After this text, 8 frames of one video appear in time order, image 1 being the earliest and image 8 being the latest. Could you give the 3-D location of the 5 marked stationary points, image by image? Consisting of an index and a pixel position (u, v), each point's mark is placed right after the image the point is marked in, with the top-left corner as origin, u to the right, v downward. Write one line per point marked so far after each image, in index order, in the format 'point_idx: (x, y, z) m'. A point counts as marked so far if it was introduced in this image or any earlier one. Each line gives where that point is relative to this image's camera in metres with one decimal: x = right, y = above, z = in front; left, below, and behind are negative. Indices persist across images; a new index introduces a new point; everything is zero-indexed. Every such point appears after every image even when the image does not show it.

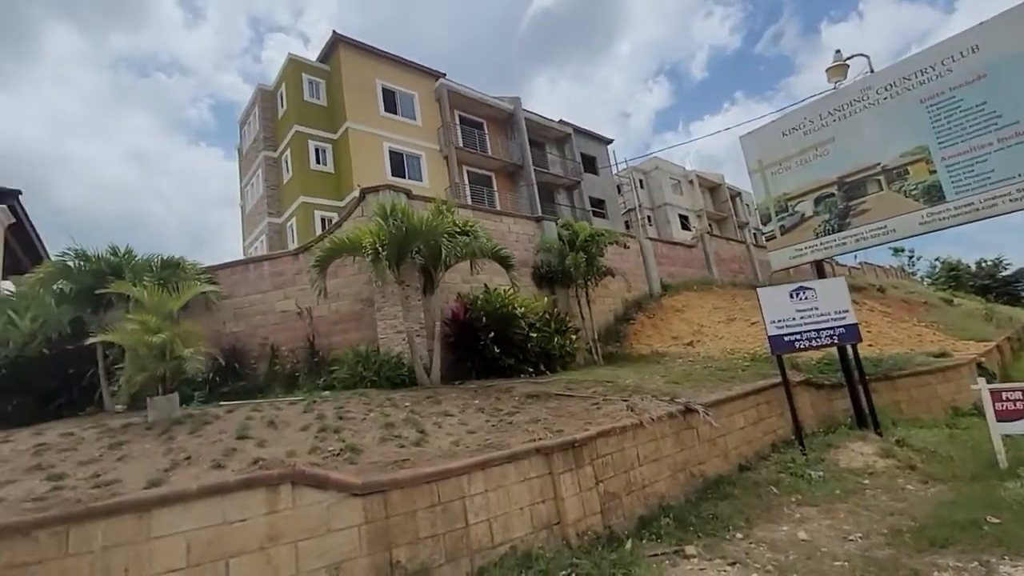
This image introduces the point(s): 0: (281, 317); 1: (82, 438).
0: (-3.2, -0.4, +6.8) m
1: (-3.6, -1.3, +4.1) m
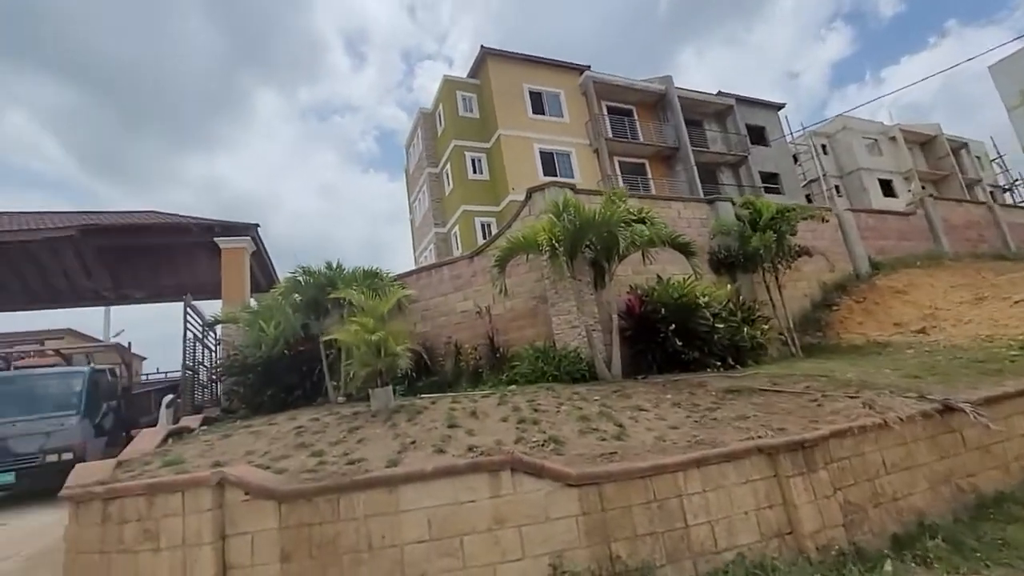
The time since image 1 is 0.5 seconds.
0: (-0.7, -0.4, +7.3) m
1: (-1.9, -1.3, +4.9) m
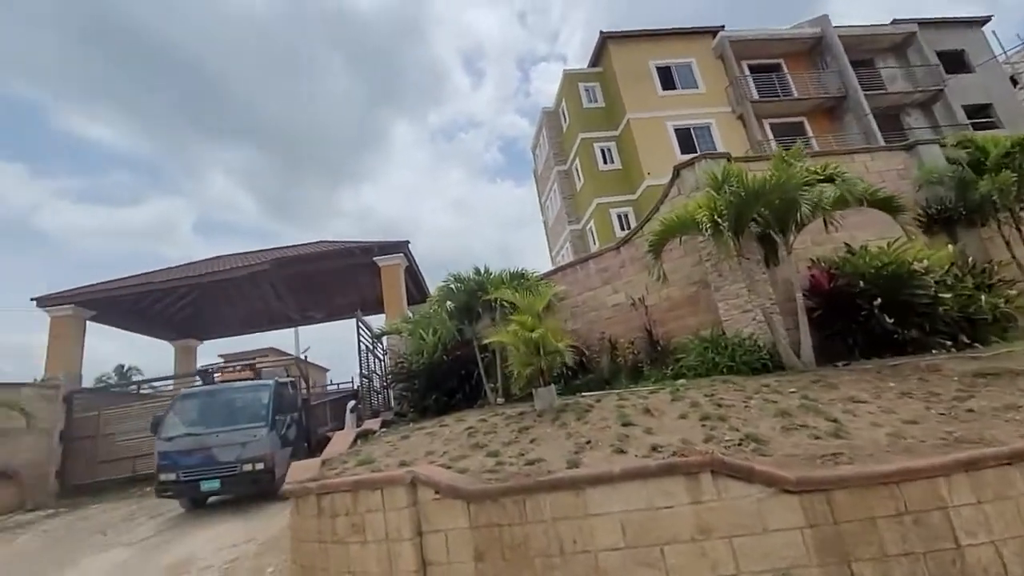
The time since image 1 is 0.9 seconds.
0: (+1.5, -0.3, +6.9) m
1: (-0.2, -1.4, +4.9) m
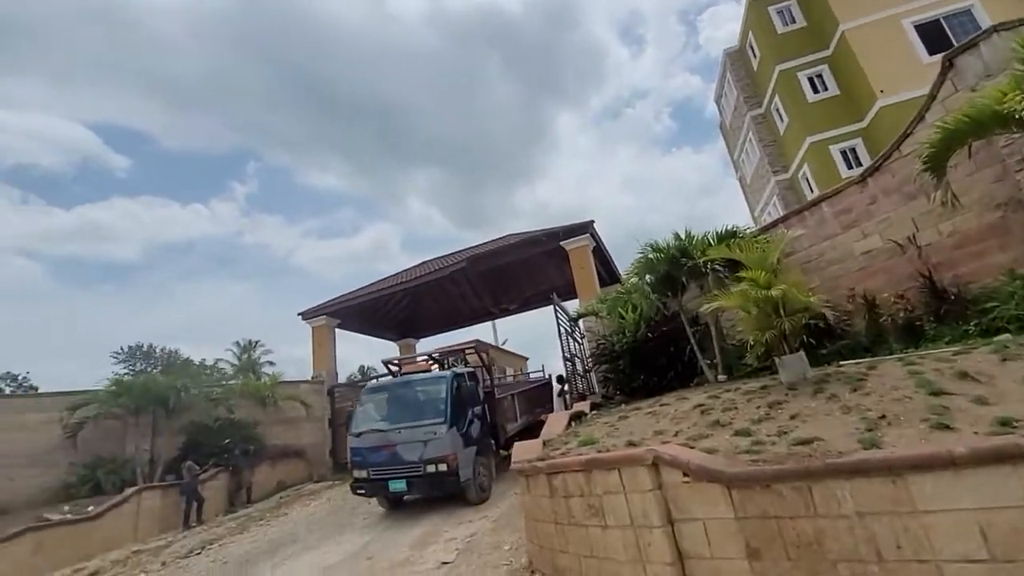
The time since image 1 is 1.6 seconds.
0: (+4.0, +0.3, +5.5) m
1: (+1.9, -1.0, +4.2) m
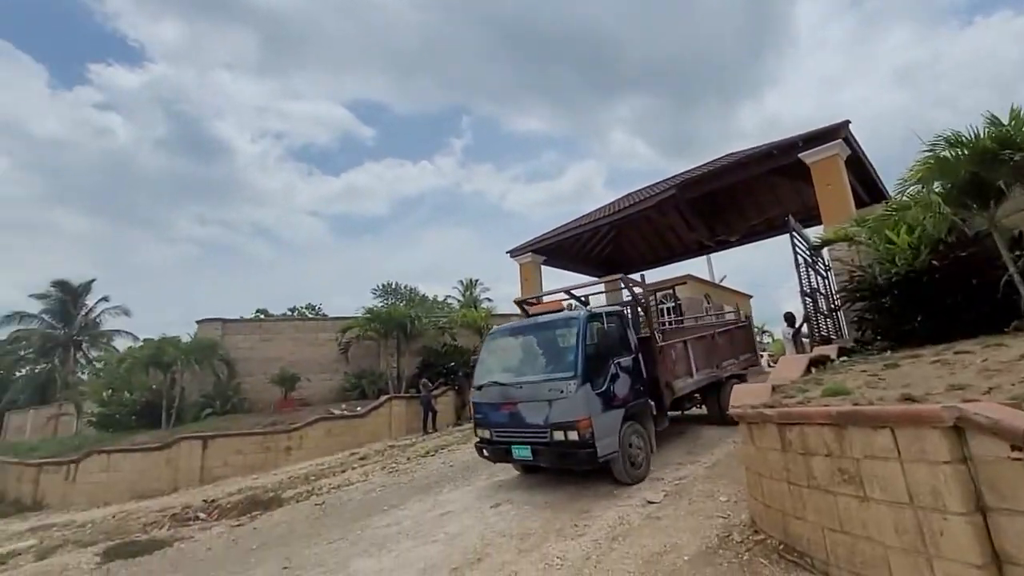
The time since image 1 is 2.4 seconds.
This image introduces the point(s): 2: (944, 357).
0: (+5.7, +1.1, +3.0) m
1: (+3.3, -0.3, +2.8) m
2: (+3.4, -0.5, +3.9) m
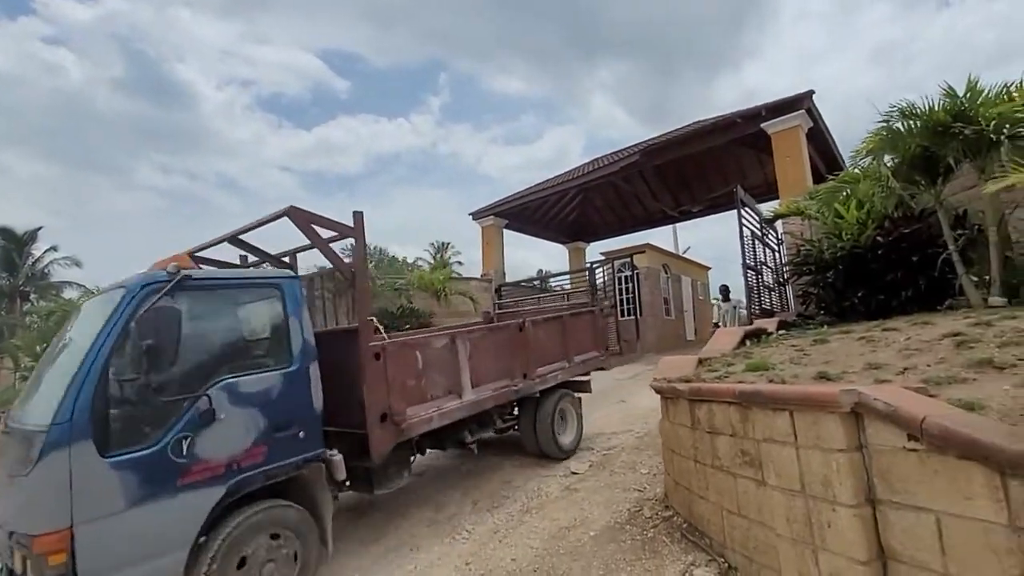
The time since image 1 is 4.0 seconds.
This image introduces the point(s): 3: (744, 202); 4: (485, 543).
0: (+5.2, +1.1, +2.9) m
1: (+2.7, -0.2, +2.7) m
2: (+2.8, -0.3, +3.8) m
3: (+3.2, +1.2, +6.7) m
4: (-0.2, -1.8, +3.5) m
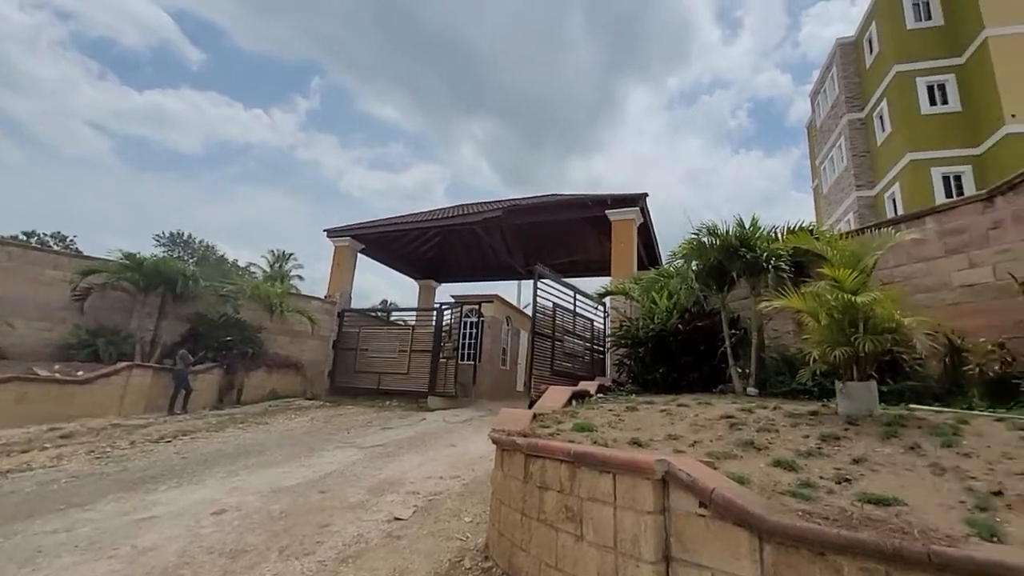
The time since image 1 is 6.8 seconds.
0: (+4.2, 0.0, +4.5) m
1: (+1.8, -0.9, +3.4) m
2: (+1.5, -1.1, +4.5) m
3: (+1.2, +0.2, +7.5) m
4: (-1.4, -2.0, +3.1) m
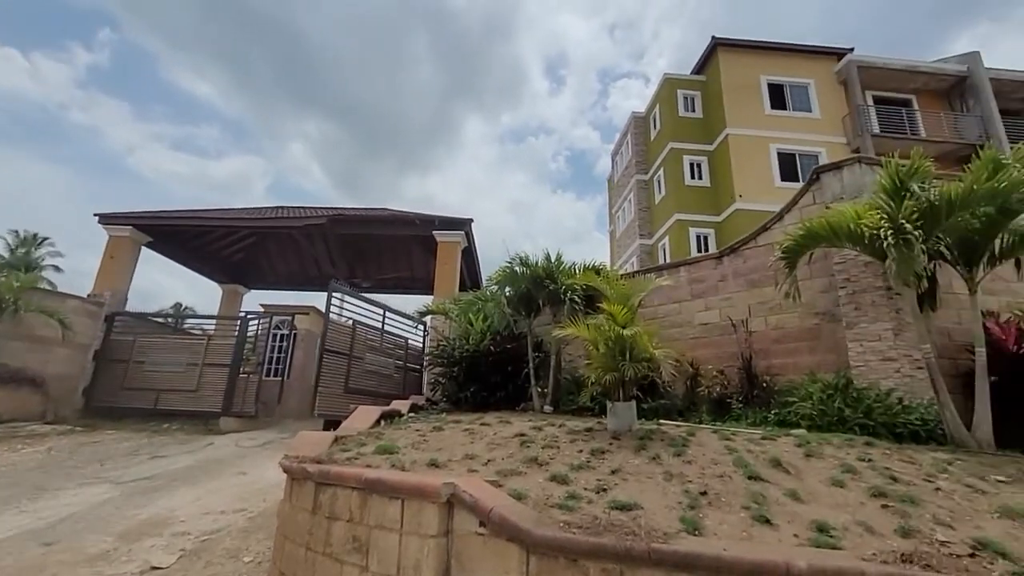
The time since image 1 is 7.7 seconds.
0: (+2.3, -0.5, +5.7) m
1: (+0.3, -1.2, +3.8) m
2: (-0.4, -1.3, +4.7) m
3: (-1.6, -0.1, +7.5) m
4: (-2.7, -2.0, +2.4) m
